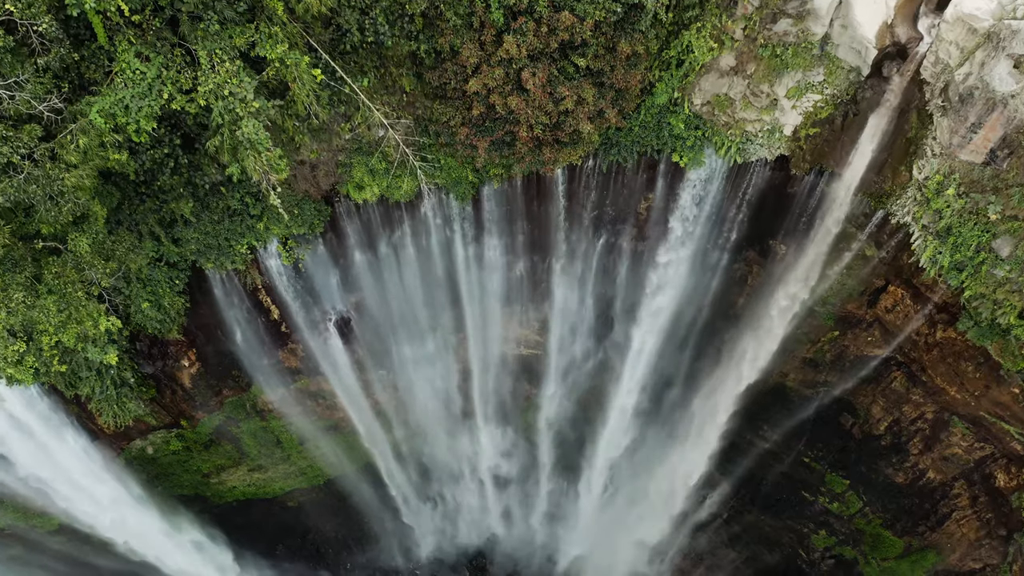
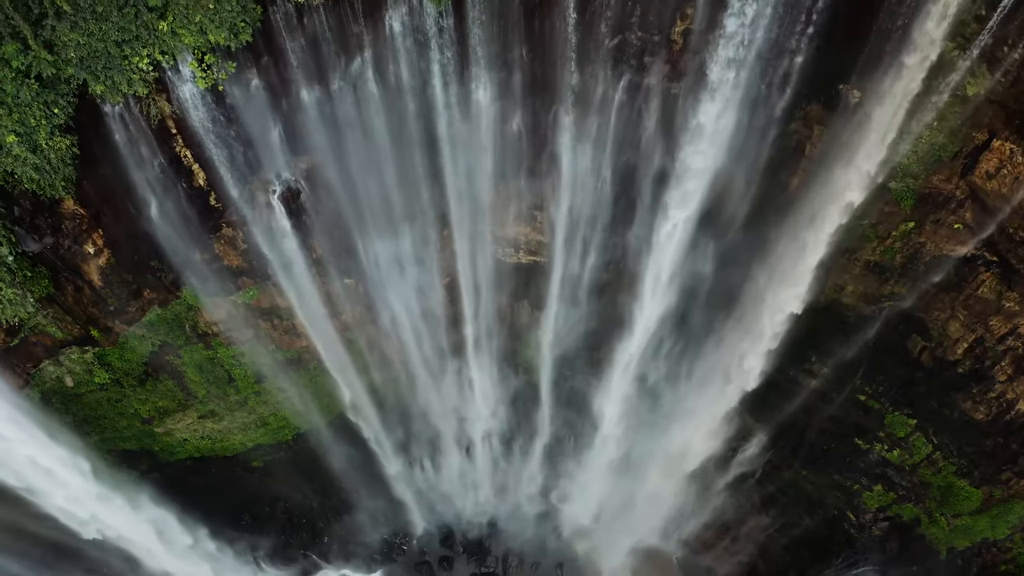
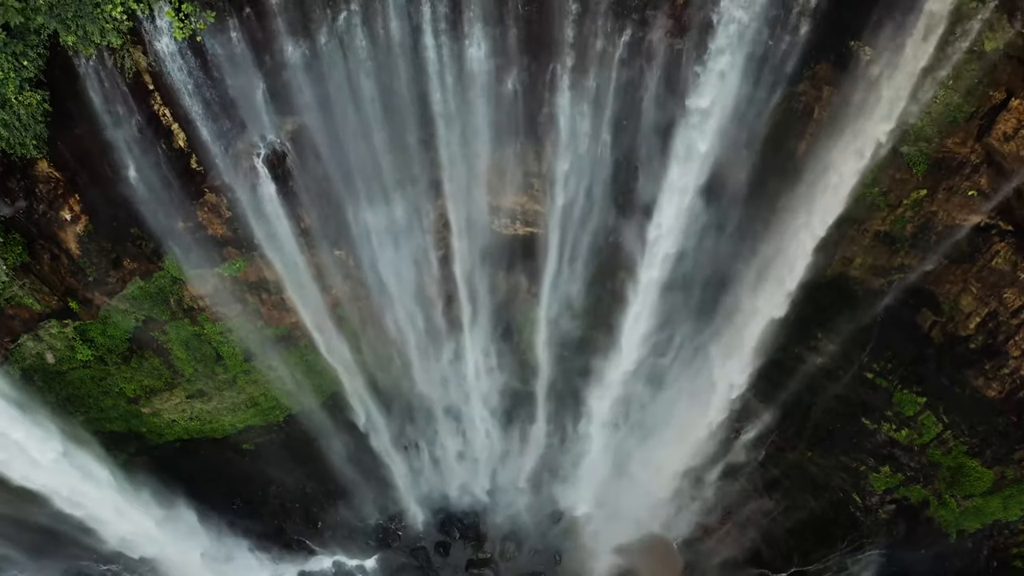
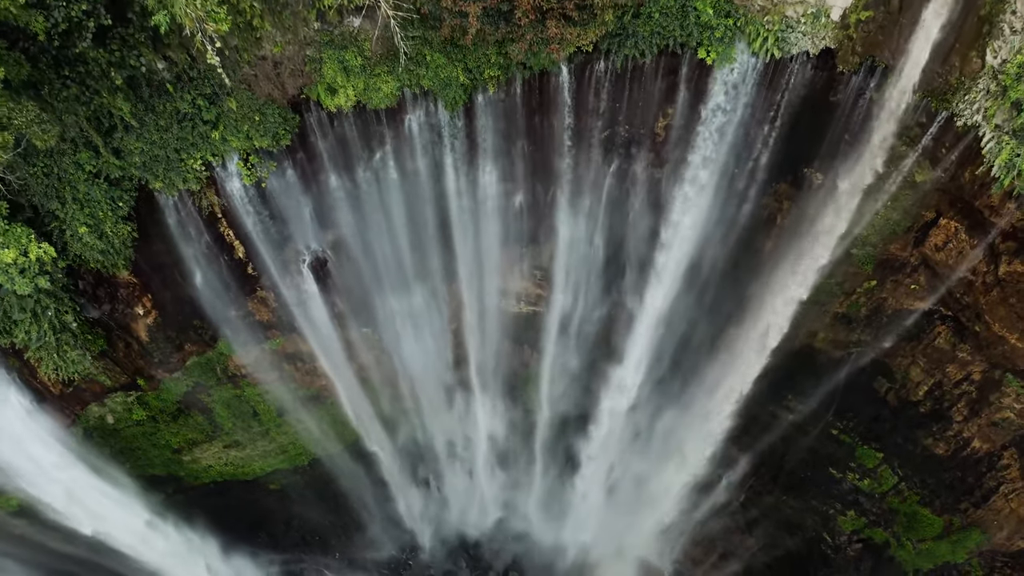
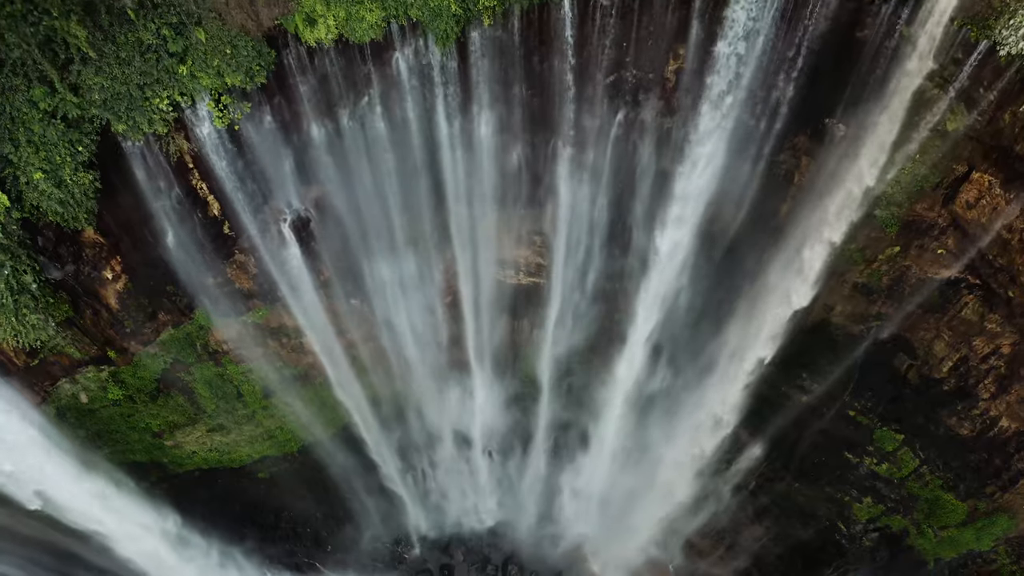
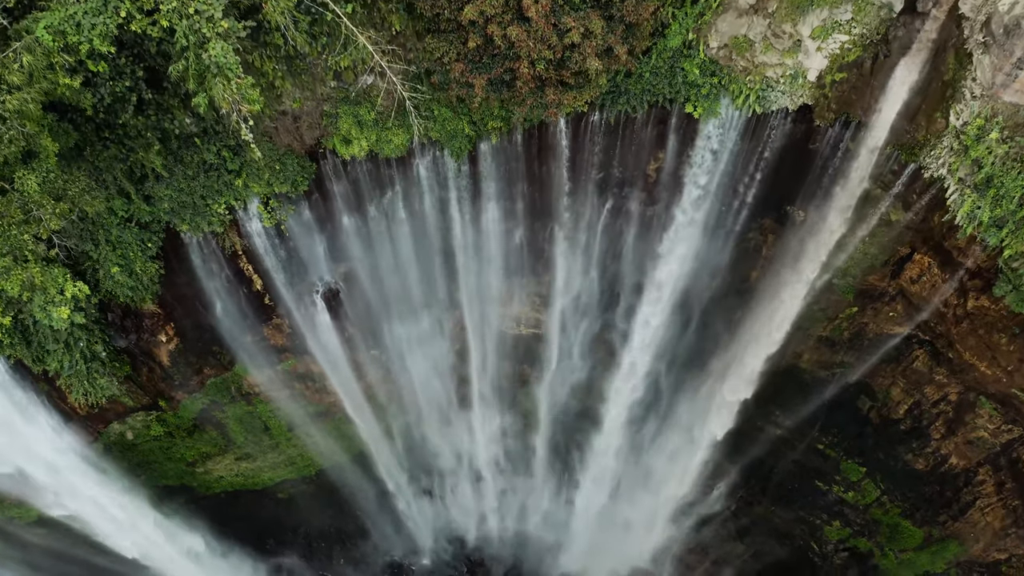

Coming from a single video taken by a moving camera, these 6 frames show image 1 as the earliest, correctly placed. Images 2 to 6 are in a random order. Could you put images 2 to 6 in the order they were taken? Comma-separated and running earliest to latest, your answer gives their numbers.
6, 4, 5, 2, 3
